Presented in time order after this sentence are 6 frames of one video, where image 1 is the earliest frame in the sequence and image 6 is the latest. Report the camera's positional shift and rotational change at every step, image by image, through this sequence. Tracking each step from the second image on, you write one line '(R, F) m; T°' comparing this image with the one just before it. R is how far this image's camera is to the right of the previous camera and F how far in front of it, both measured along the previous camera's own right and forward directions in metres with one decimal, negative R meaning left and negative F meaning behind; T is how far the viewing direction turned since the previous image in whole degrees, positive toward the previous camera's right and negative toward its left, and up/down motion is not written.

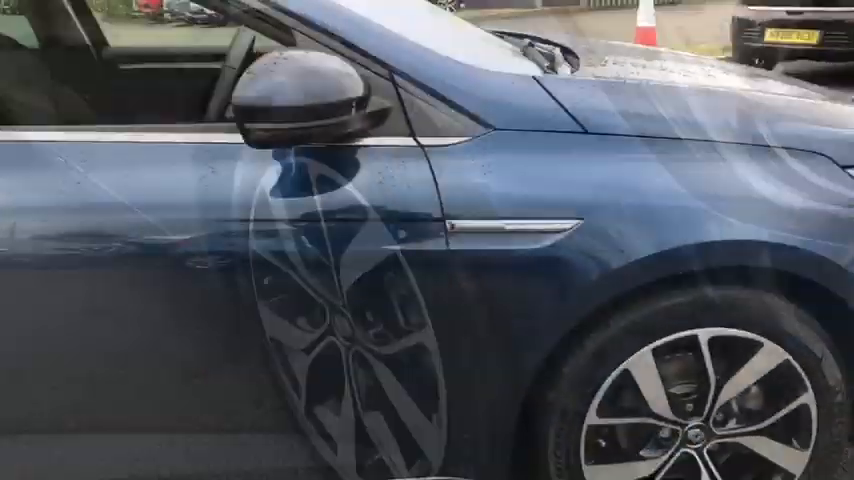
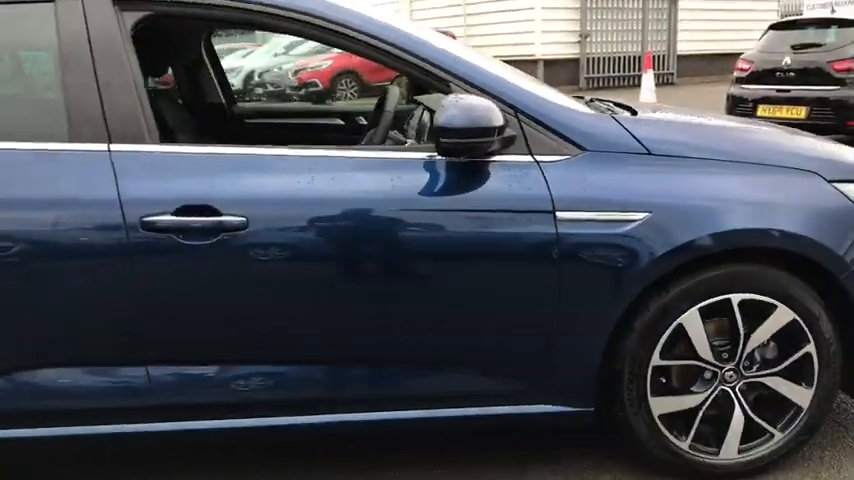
(-0.4, -0.7) m; 0°
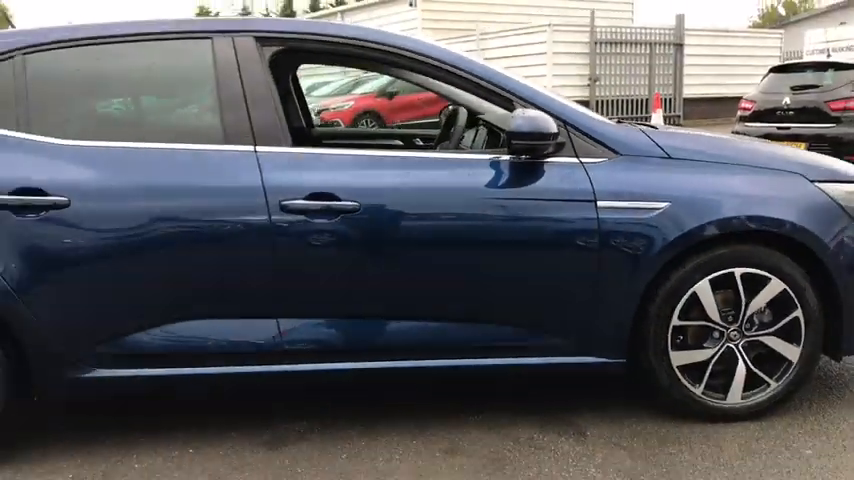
(-0.2, -0.7) m; 0°
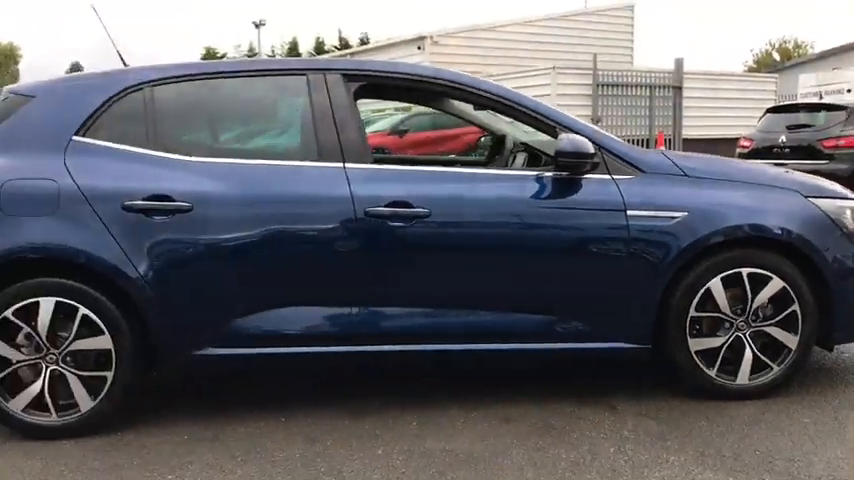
(-0.3, -0.6) m; 0°
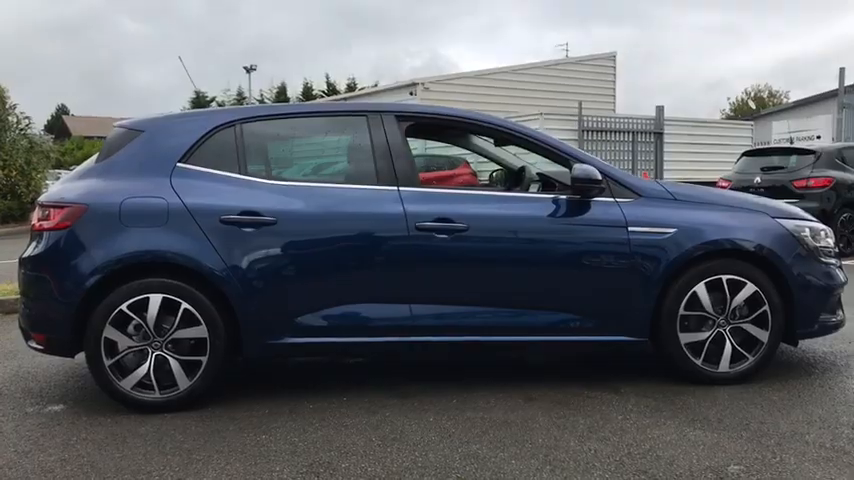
(-0.3, -0.8) m; +1°
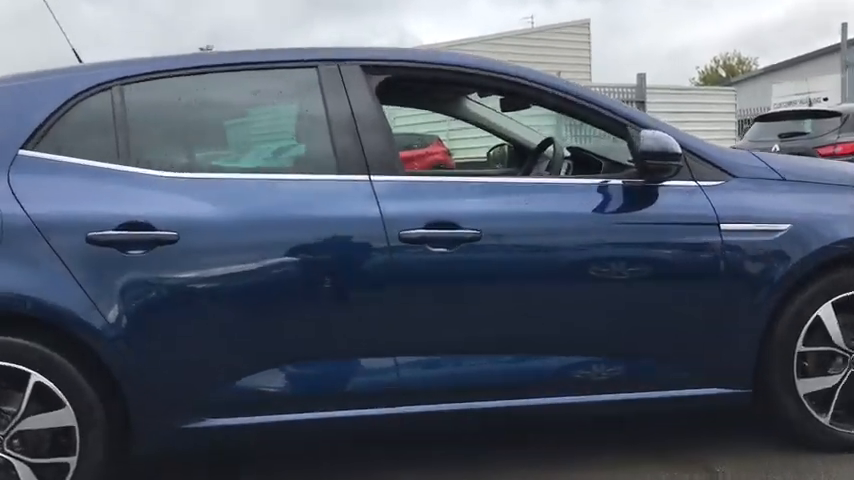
(-0.1, +1.6) m; +2°
